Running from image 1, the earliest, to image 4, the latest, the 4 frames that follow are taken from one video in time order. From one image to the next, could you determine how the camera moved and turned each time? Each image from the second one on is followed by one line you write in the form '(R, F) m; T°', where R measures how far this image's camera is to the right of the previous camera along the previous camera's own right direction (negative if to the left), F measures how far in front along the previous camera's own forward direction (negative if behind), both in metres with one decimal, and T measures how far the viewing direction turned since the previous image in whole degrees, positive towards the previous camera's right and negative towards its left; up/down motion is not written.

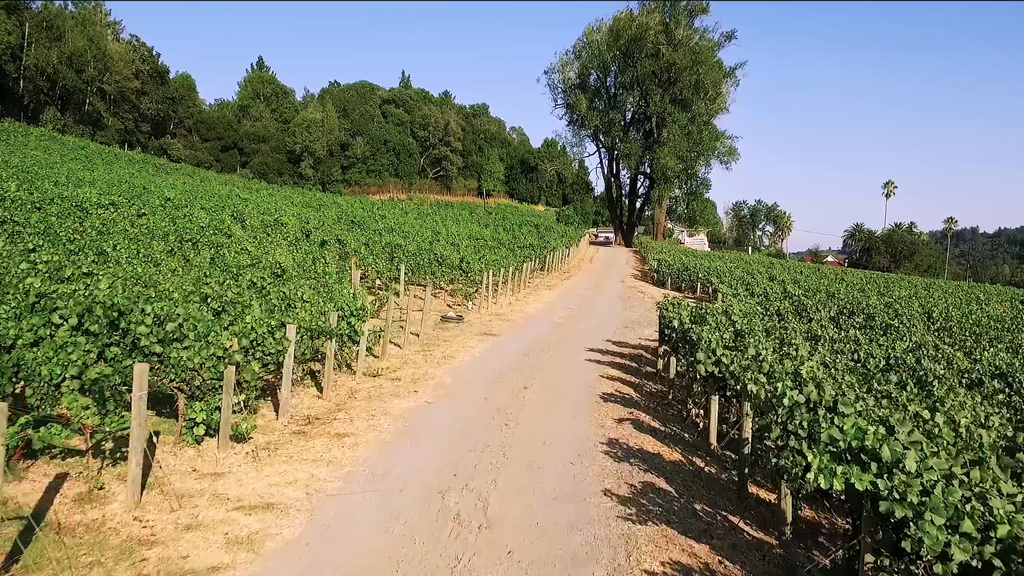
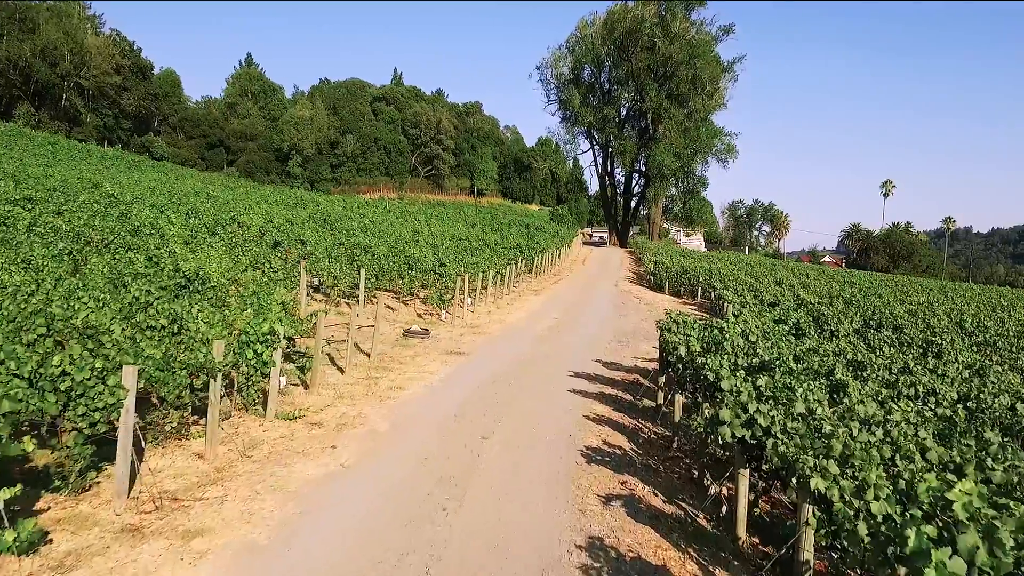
(+0.5, +2.5) m; 0°
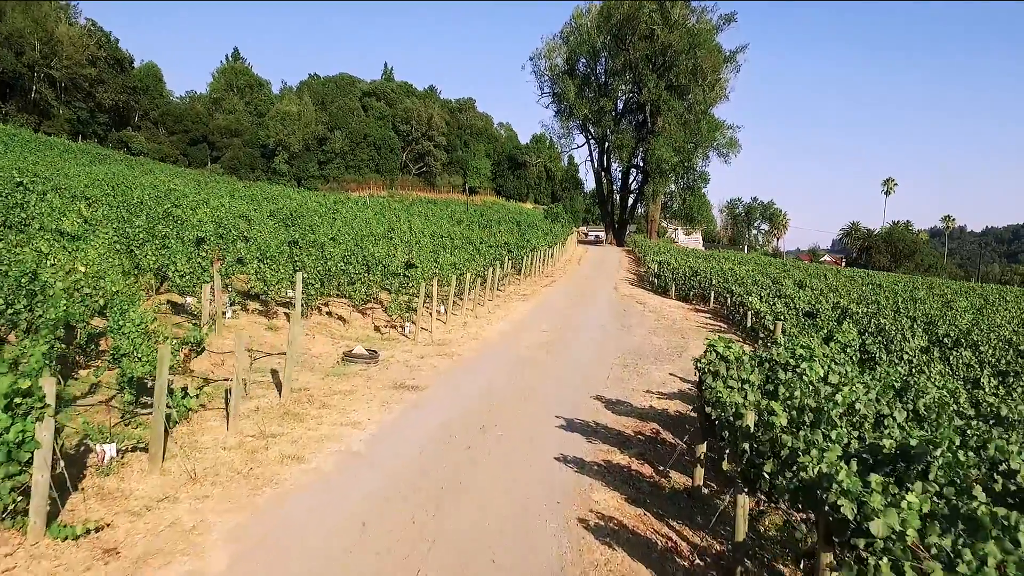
(+0.4, +3.5) m; 0°
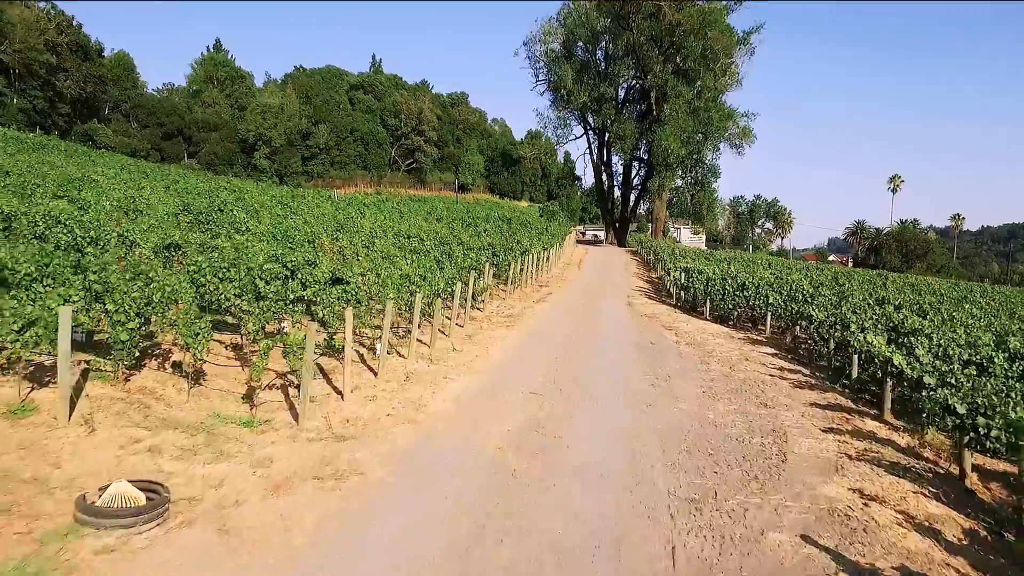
(+0.4, +6.3) m; 0°
